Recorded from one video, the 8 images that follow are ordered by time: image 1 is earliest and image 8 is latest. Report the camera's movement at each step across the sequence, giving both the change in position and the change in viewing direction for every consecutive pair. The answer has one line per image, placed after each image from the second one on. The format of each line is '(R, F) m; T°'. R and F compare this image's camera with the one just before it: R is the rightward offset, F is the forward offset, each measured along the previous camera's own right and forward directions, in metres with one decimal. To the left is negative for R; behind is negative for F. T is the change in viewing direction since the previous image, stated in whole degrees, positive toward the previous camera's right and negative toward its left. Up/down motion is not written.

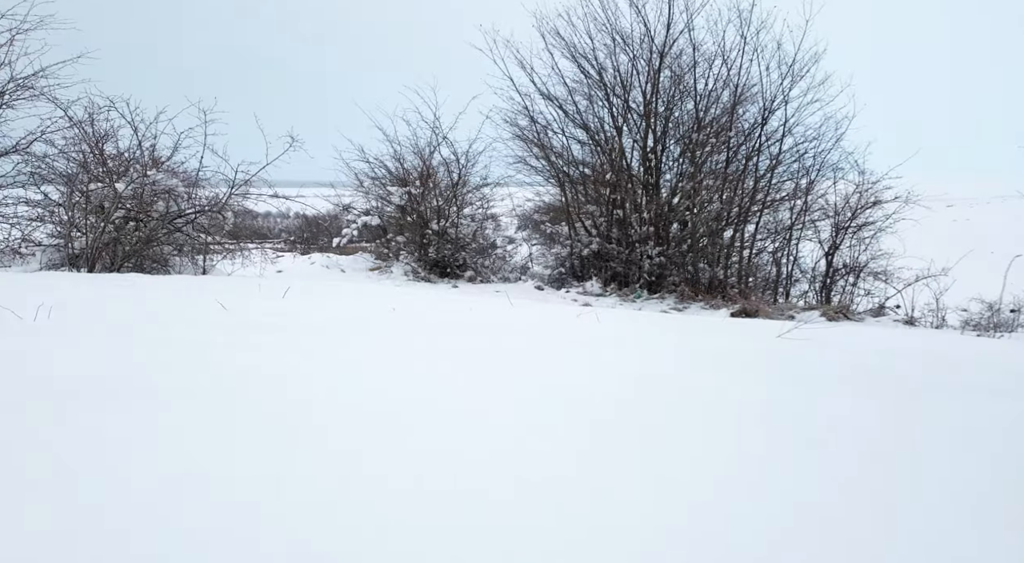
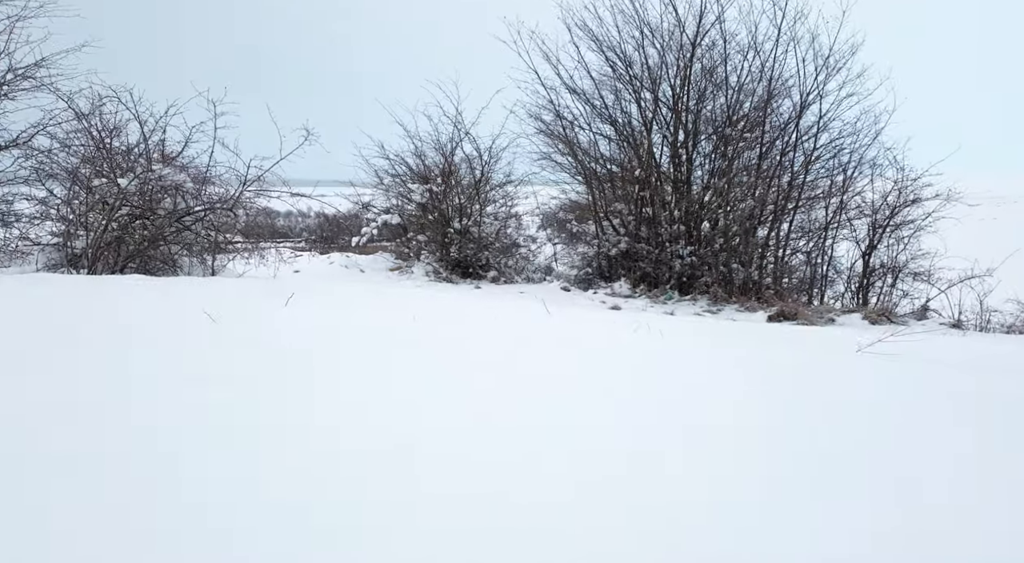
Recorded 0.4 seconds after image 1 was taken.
(-0.1, +0.4) m; -2°
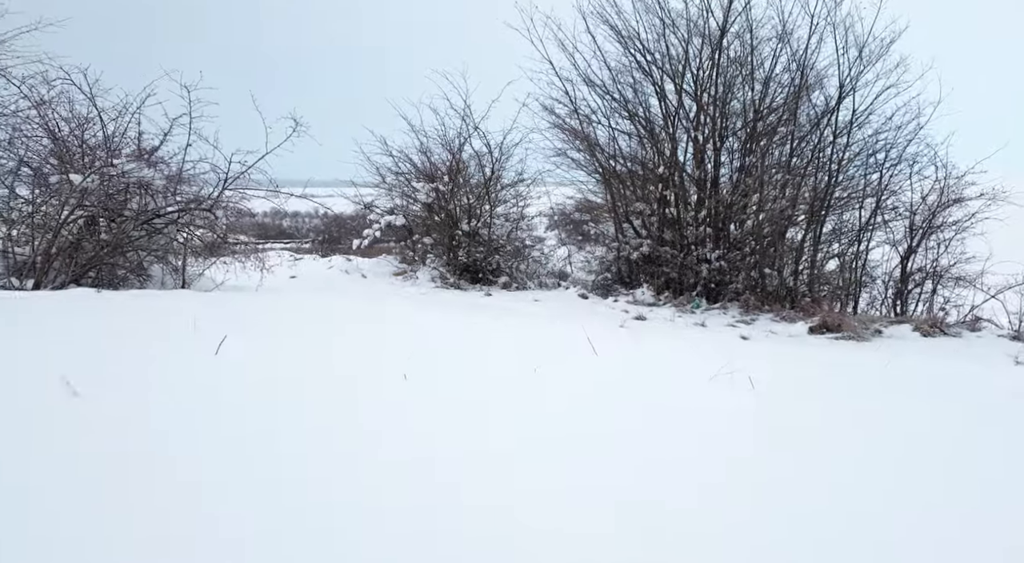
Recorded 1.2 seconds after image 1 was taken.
(-0.1, +0.9) m; -1°
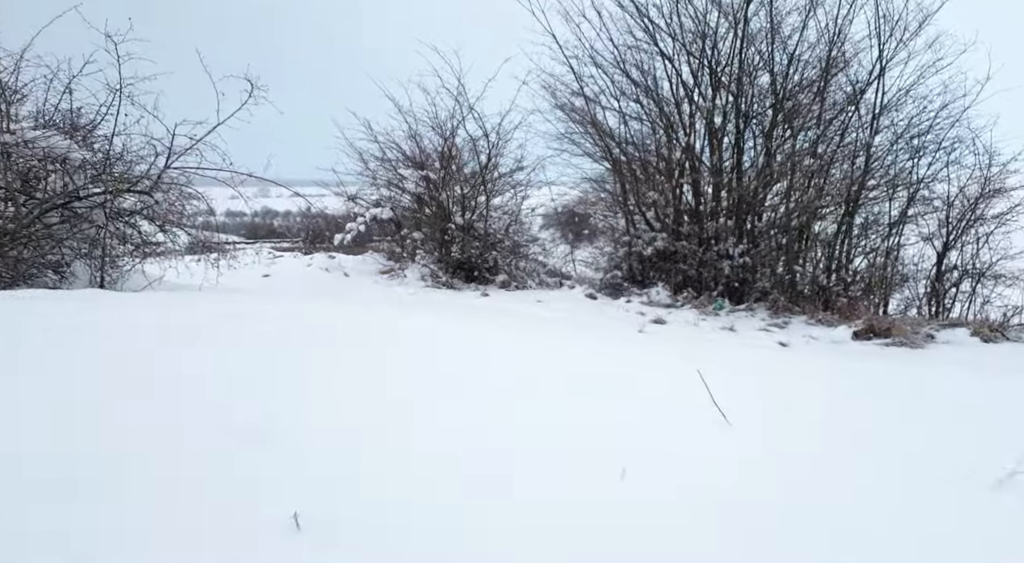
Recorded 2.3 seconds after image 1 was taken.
(-0.1, +1.1) m; +1°
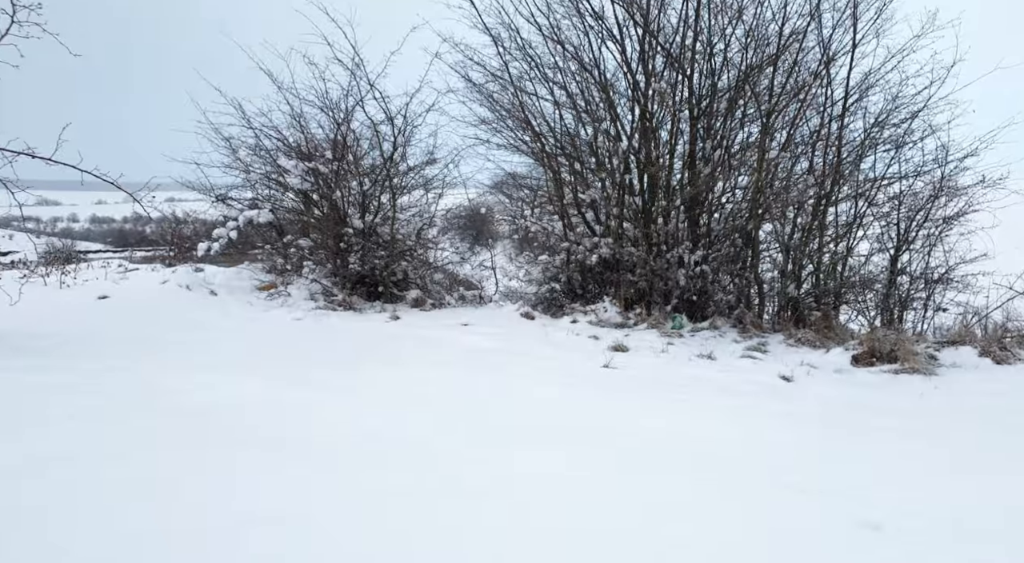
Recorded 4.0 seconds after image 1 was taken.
(-0.2, +1.8) m; +9°
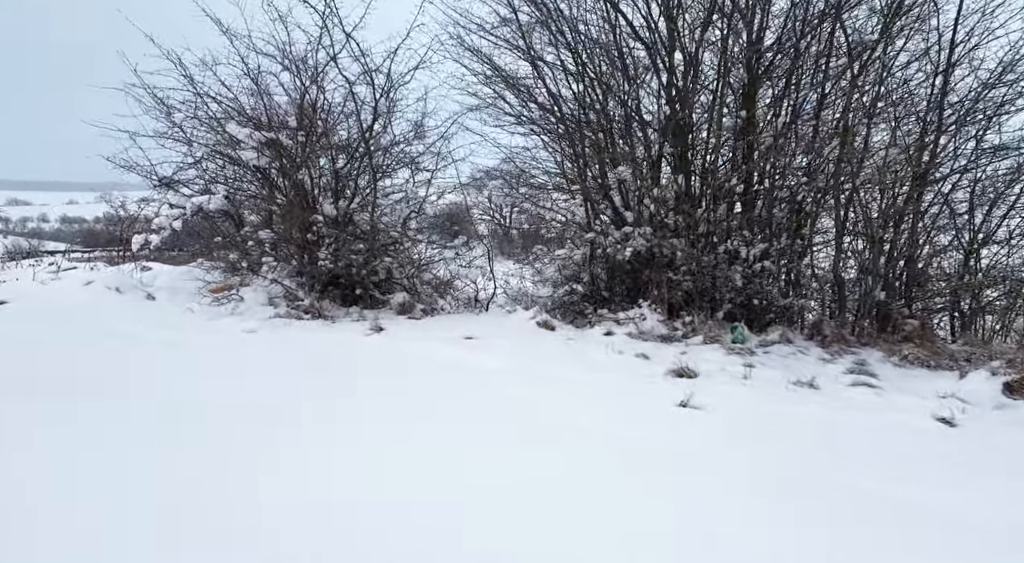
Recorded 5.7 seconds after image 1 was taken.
(-0.3, +1.7) m; +2°
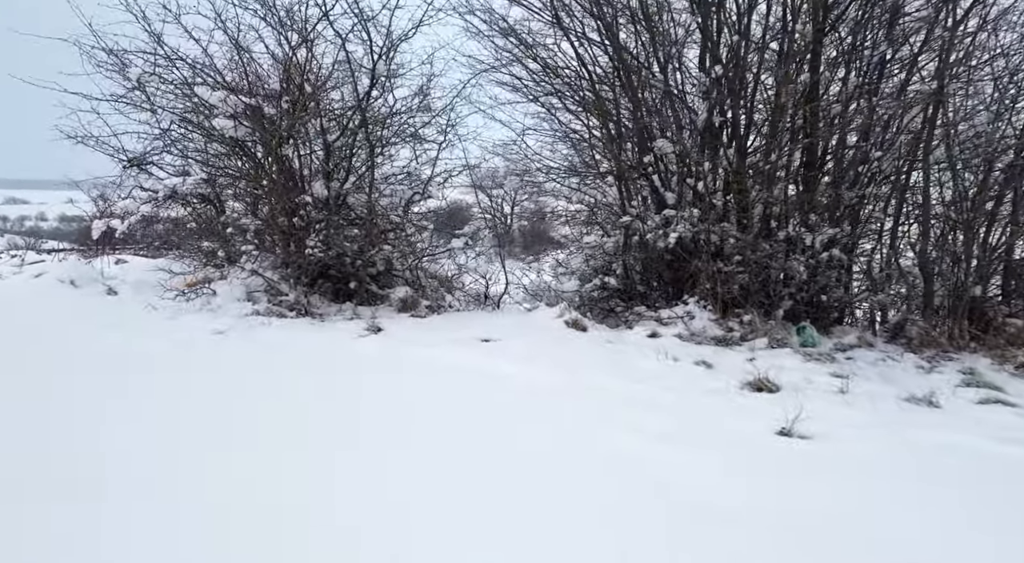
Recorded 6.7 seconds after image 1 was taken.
(-0.2, +1.0) m; 0°
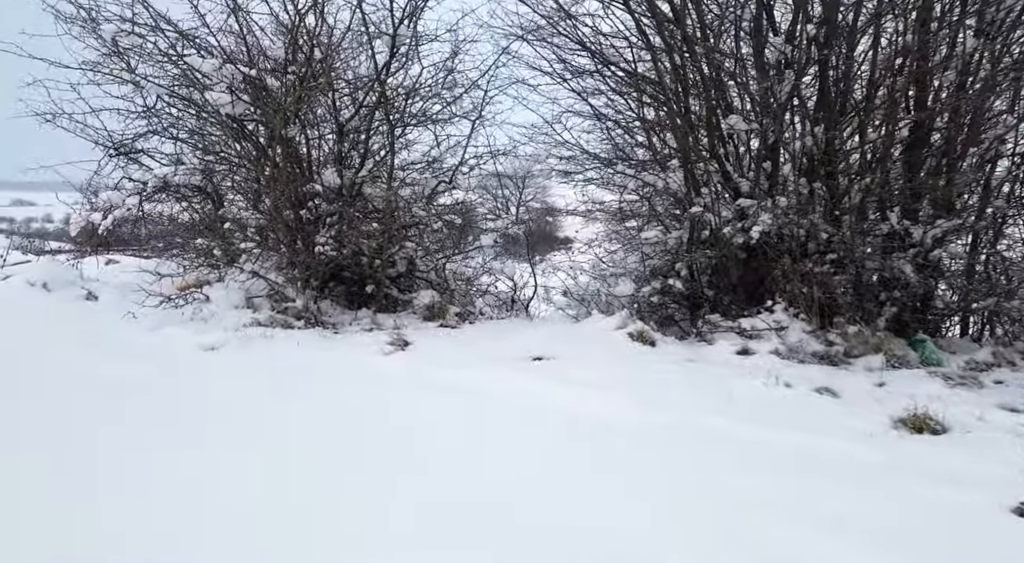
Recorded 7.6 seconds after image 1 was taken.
(-0.3, +0.9) m; 0°
